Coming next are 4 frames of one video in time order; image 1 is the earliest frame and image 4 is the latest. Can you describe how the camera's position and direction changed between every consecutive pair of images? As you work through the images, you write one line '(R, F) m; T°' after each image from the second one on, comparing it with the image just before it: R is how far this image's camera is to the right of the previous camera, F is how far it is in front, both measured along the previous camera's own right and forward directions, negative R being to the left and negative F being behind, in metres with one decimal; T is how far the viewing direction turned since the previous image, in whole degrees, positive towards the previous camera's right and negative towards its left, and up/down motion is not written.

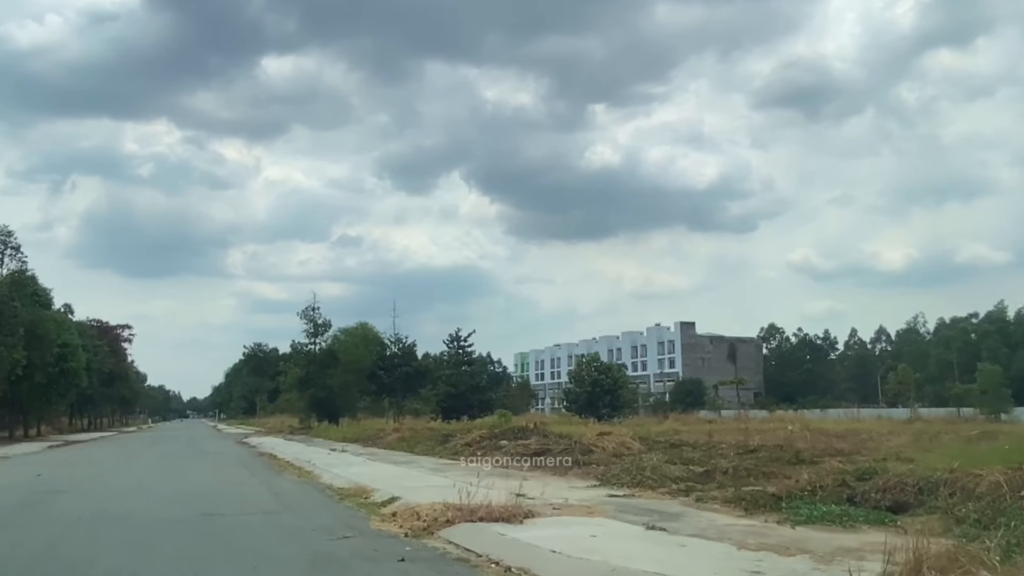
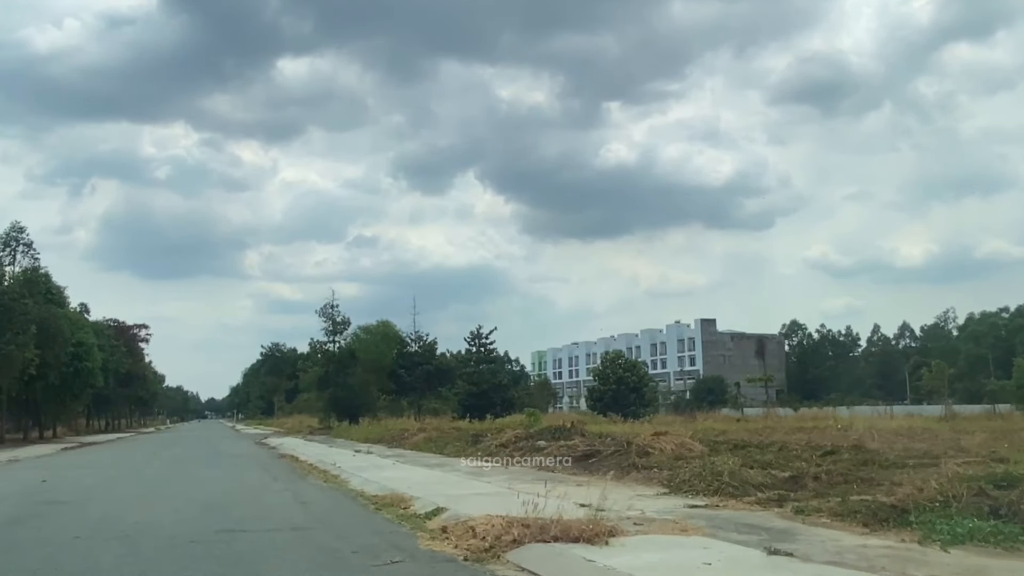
(-0.7, +2.2) m; -1°
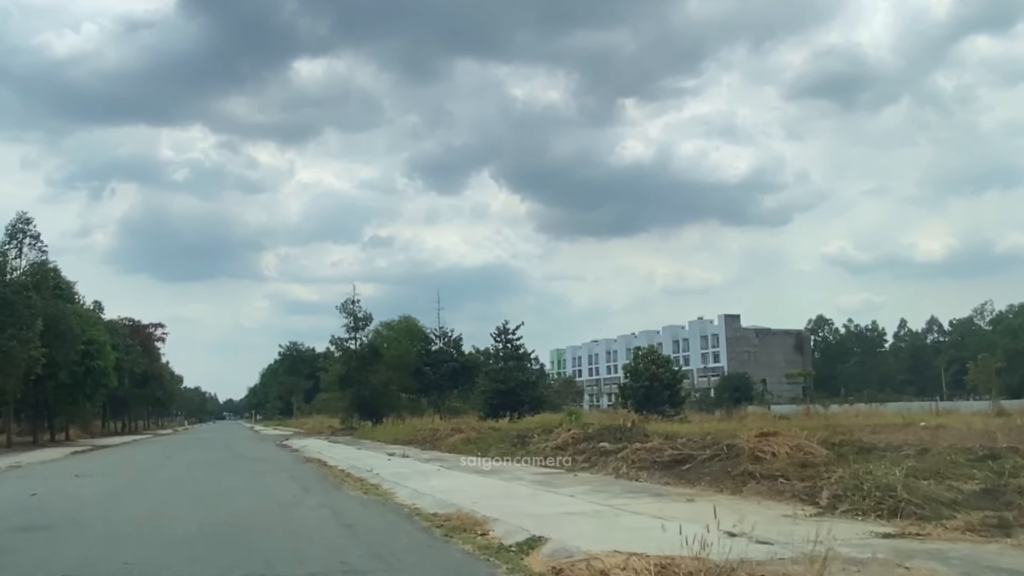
(-1.2, +3.6) m; -1°
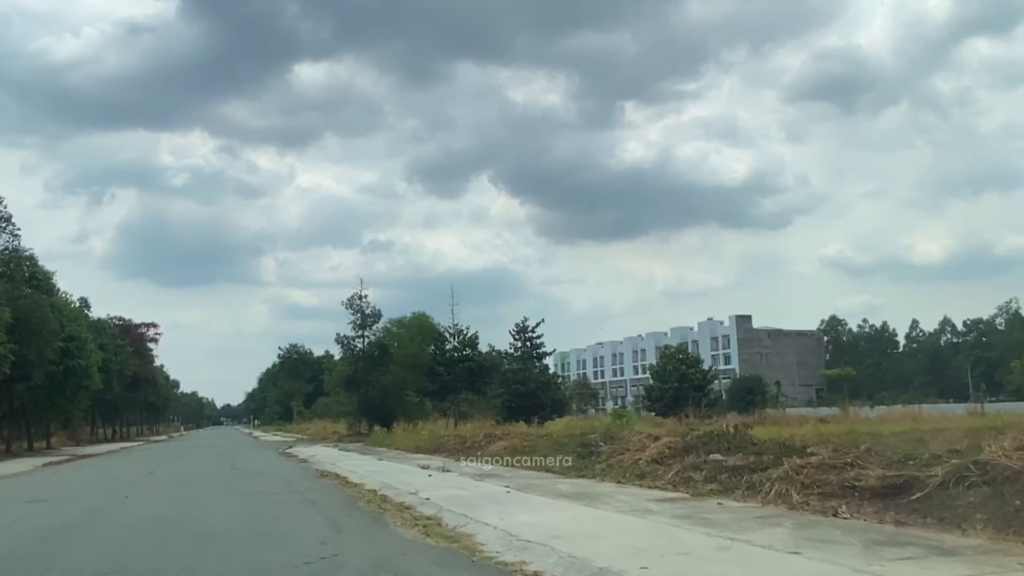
(-1.9, +6.3) m; 0°
